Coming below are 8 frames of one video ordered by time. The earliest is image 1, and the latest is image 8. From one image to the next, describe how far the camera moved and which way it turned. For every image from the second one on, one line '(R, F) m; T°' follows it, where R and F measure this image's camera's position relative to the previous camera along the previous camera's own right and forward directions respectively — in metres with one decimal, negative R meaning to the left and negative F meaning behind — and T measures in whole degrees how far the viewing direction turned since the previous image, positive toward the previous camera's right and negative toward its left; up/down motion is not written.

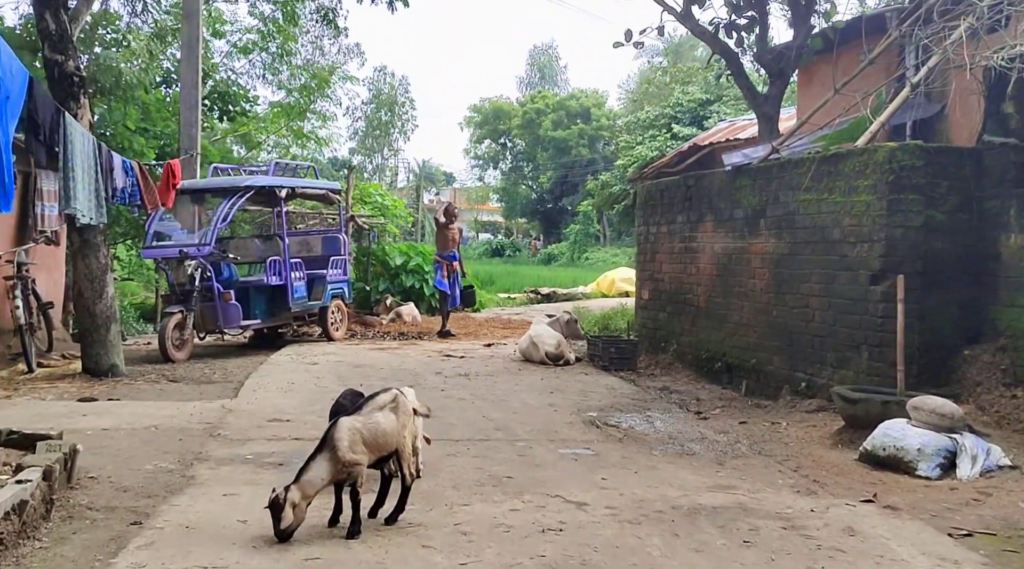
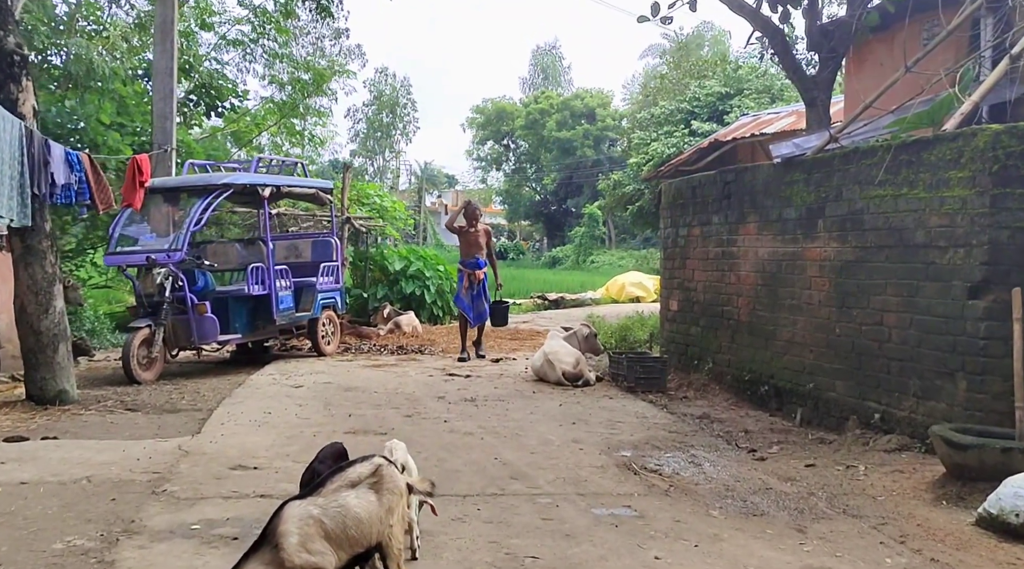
(-0.1, +1.3) m; 0°
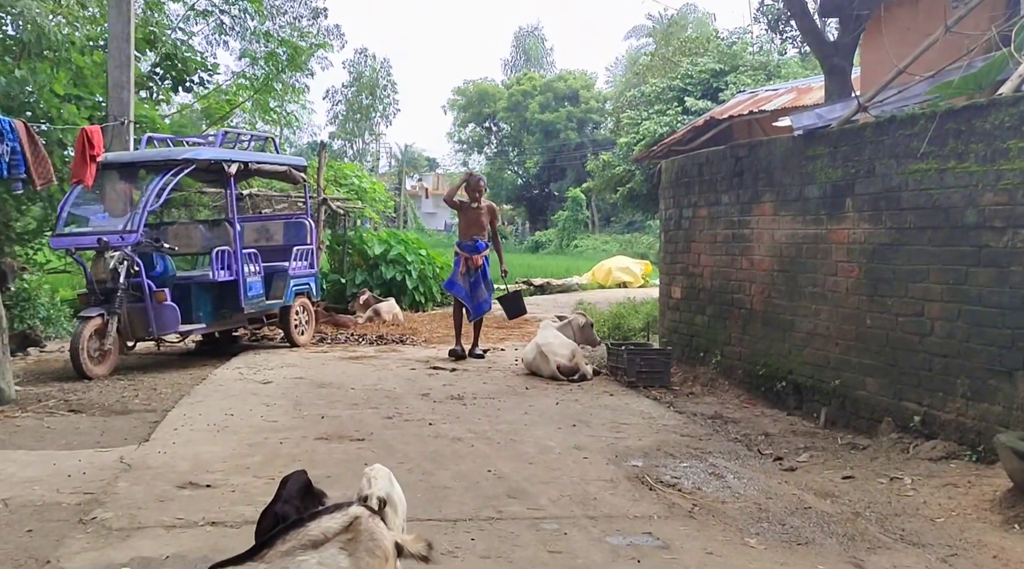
(-0.1, +0.8) m; +1°
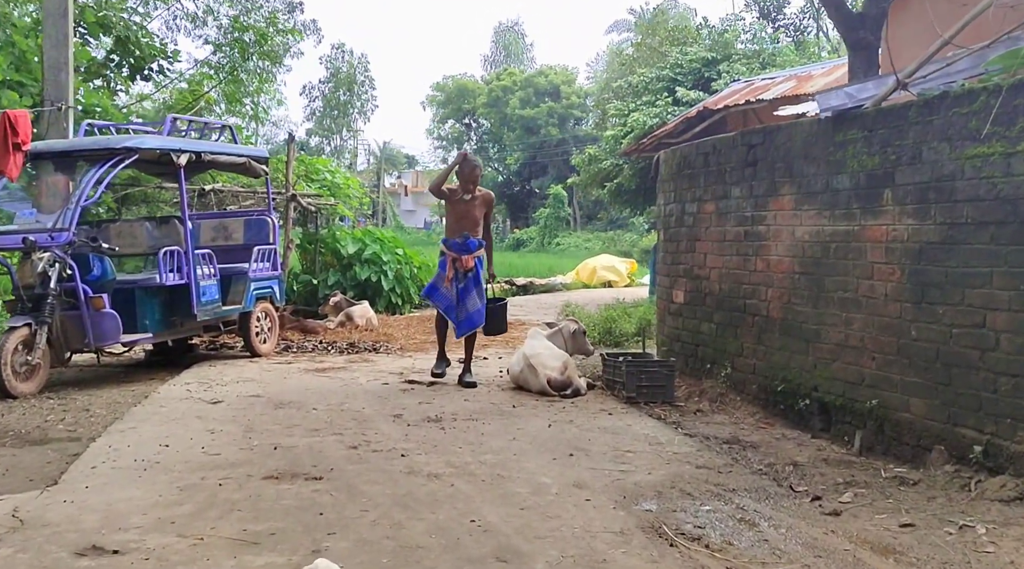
(0.0, +1.0) m; +1°
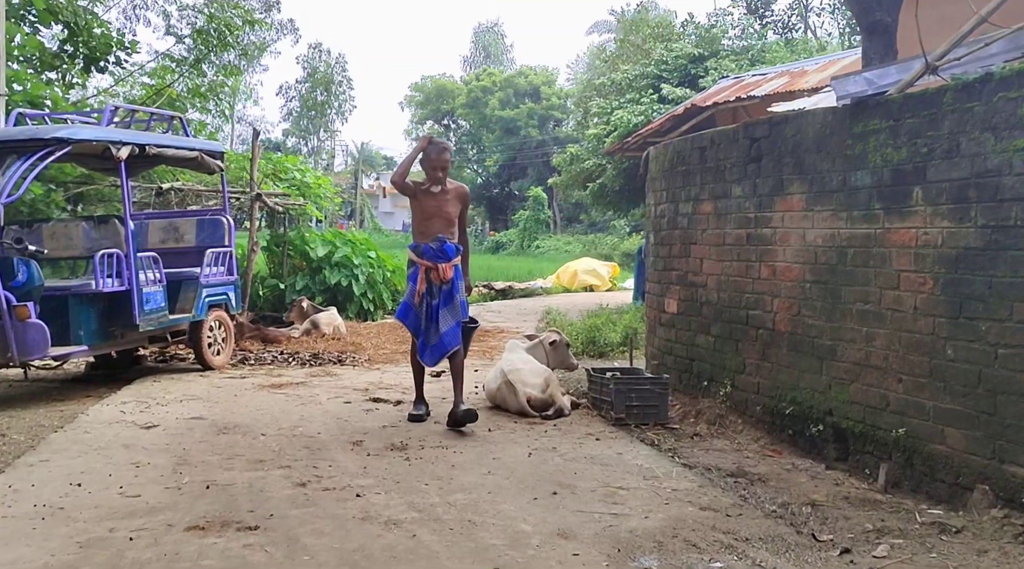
(0.0, +0.8) m; +1°
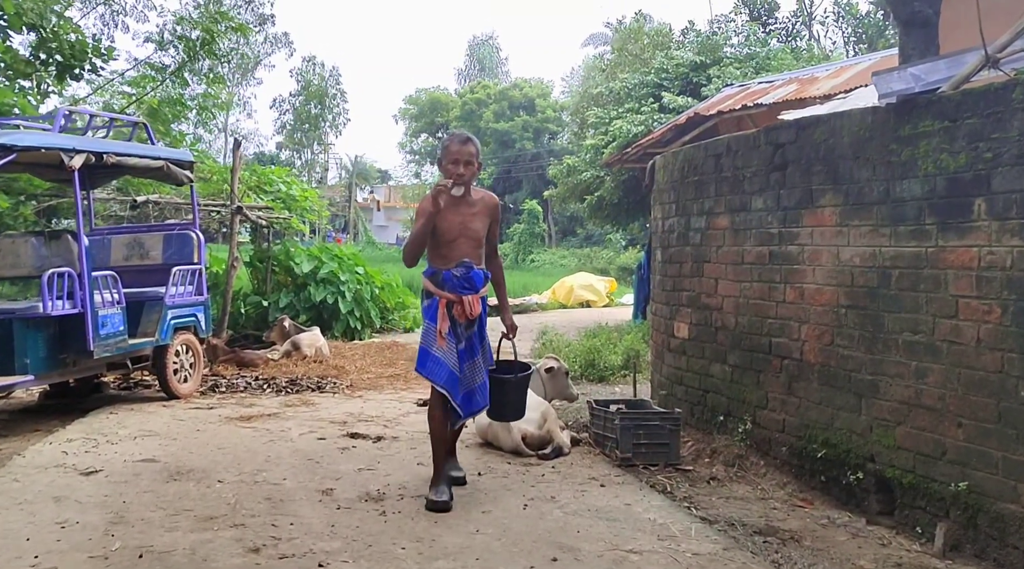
(0.0, +0.8) m; 0°
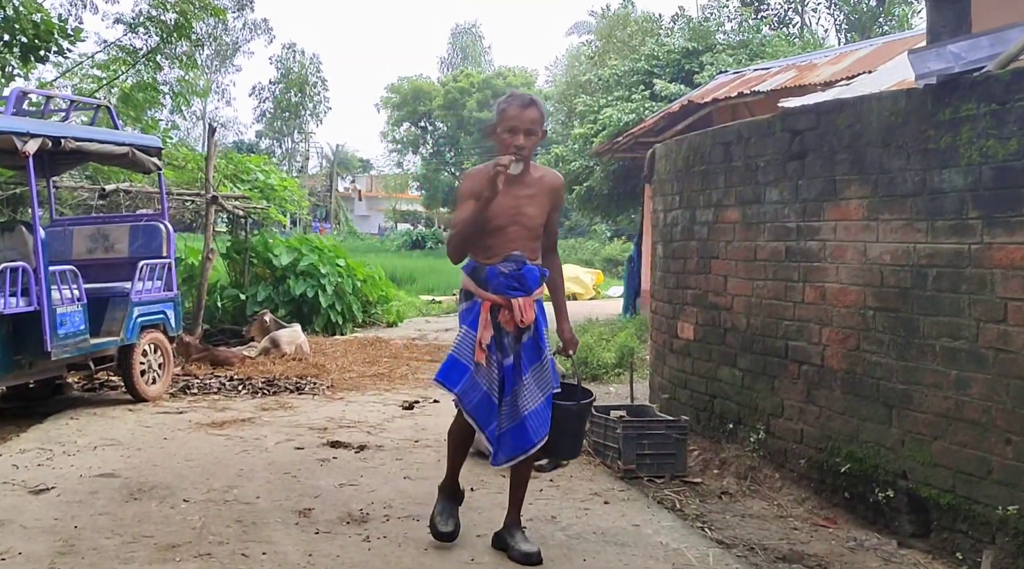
(-0.1, +0.5) m; +1°
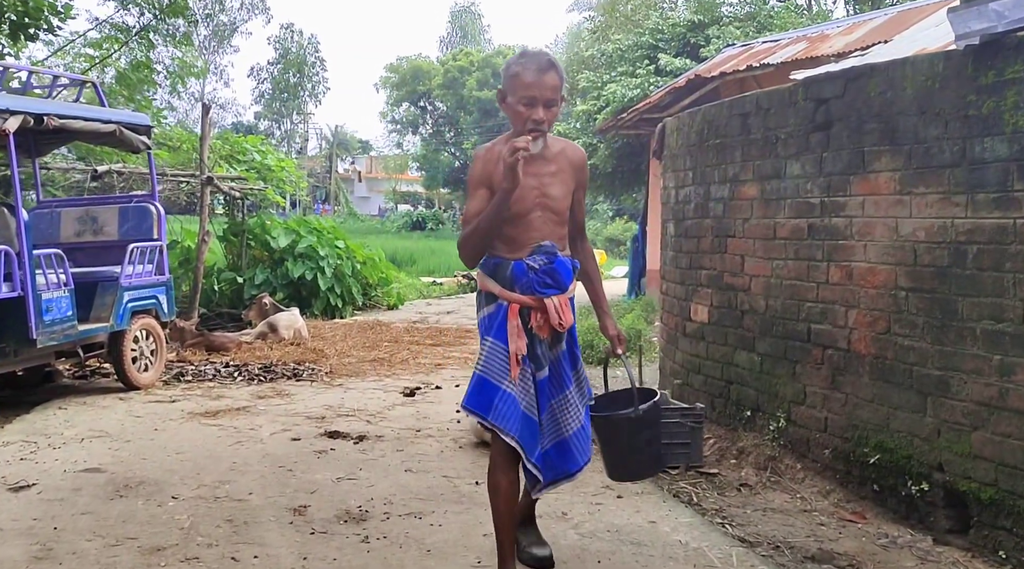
(0.0, +0.3) m; 0°
